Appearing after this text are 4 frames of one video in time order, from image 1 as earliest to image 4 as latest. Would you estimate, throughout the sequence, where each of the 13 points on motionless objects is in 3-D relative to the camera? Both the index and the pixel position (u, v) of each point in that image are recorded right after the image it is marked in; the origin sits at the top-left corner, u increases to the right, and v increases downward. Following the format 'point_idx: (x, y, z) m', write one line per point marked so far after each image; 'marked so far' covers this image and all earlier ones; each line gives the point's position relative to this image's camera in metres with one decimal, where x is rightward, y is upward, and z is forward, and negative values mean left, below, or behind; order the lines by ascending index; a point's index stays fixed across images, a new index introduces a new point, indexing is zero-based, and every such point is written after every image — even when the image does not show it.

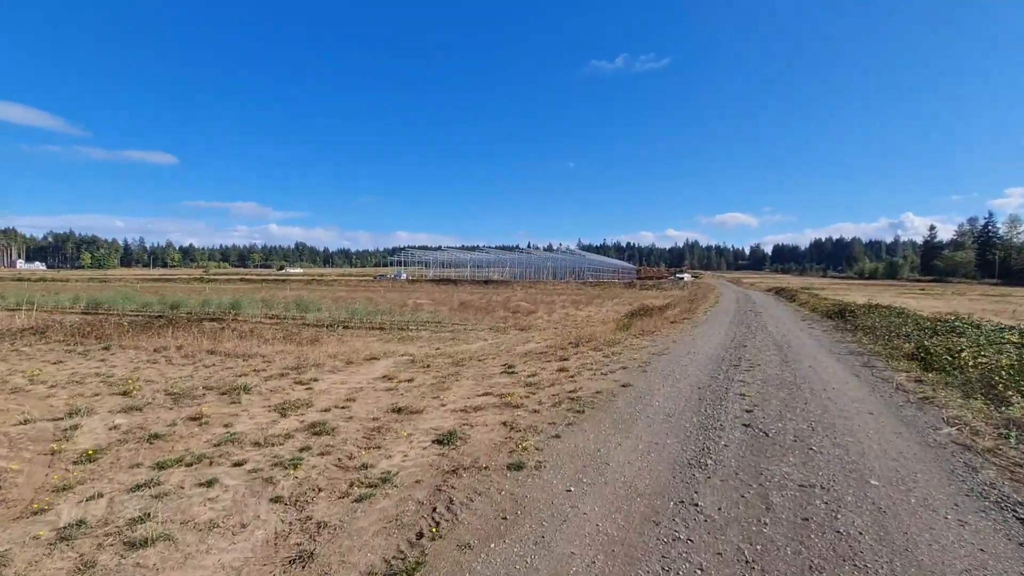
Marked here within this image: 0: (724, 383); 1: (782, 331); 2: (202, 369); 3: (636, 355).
0: (+3.5, -1.6, +8.2) m
1: (+9.3, -1.5, +17.3) m
2: (-5.9, -1.6, +9.5) m
3: (+2.8, -1.5, +11.3) m
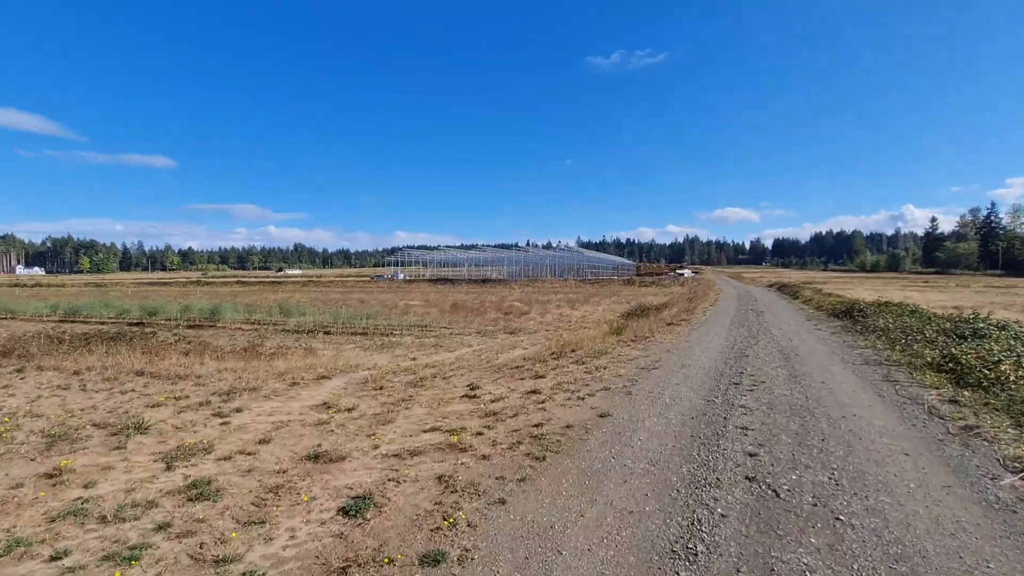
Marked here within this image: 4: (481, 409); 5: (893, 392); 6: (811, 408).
0: (+2.9, -1.7, +6.8) m
1: (+8.7, -1.5, +15.9) m
2: (-6.5, -1.8, +8.1) m
3: (+2.2, -1.6, +10.0) m
4: (-0.5, -1.8, +7.3) m
5: (+6.1, -1.7, +8.0) m
6: (+4.1, -1.7, +6.9) m
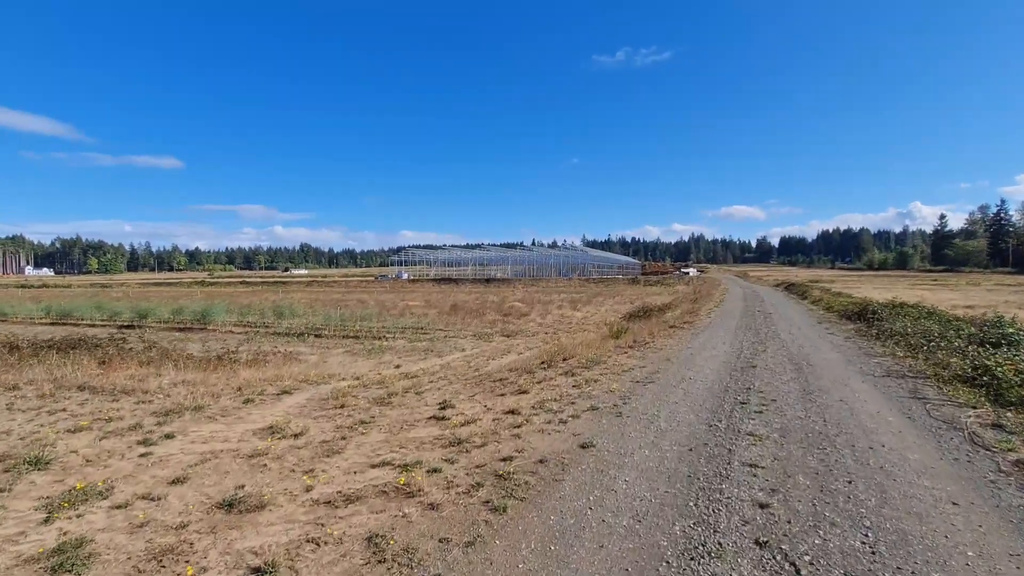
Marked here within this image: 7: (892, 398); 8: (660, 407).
0: (+2.5, -1.7, +5.8) m
1: (+8.5, -1.5, +14.8) m
2: (-6.9, -1.9, +7.2) m
3: (+1.9, -1.7, +8.9) m
4: (-0.8, -1.9, +6.4) m
5: (+5.7, -1.7, +6.9) m
6: (+3.7, -1.7, +5.8) m
7: (+5.8, -1.7, +7.6) m
8: (+2.1, -1.7, +7.2) m
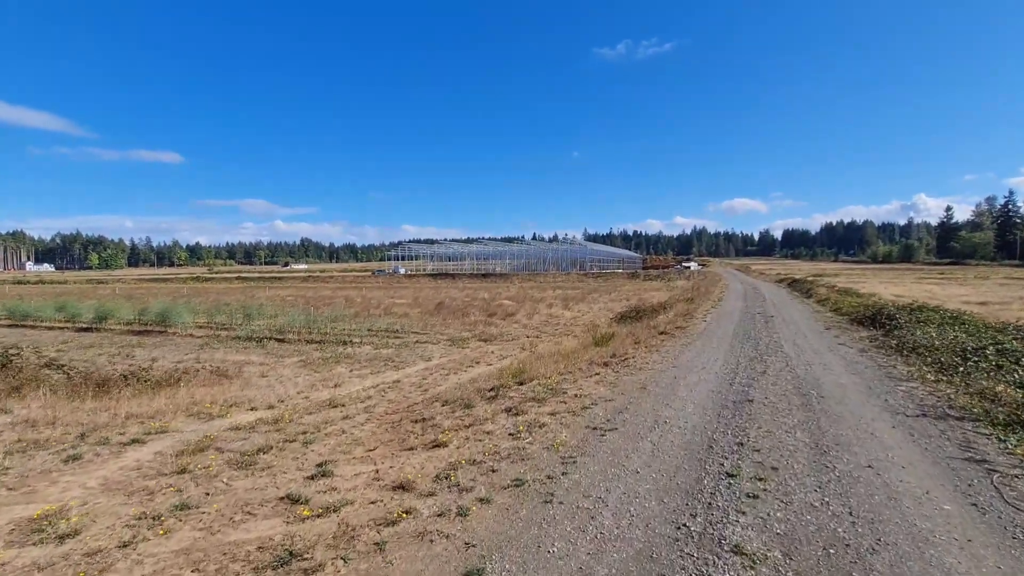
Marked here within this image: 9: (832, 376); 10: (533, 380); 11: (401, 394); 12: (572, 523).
0: (+1.4, -2.0, +3.6) m
1: (+7.4, -1.6, +12.7) m
2: (-8.0, -2.2, +5.1) m
3: (+0.8, -1.9, +6.8) m
4: (-2.0, -2.1, +4.2) m
5: (+4.6, -2.0, +4.8) m
6: (+2.6, -2.0, +3.7) m
7: (+4.7, -1.9, +5.5) m
8: (+1.0, -2.0, +5.1) m
9: (+6.4, -1.7, +9.9) m
10: (+0.5, -2.0, +10.7) m
11: (-2.5, -2.4, +11.4) m
12: (+0.5, -2.0, +4.3) m
